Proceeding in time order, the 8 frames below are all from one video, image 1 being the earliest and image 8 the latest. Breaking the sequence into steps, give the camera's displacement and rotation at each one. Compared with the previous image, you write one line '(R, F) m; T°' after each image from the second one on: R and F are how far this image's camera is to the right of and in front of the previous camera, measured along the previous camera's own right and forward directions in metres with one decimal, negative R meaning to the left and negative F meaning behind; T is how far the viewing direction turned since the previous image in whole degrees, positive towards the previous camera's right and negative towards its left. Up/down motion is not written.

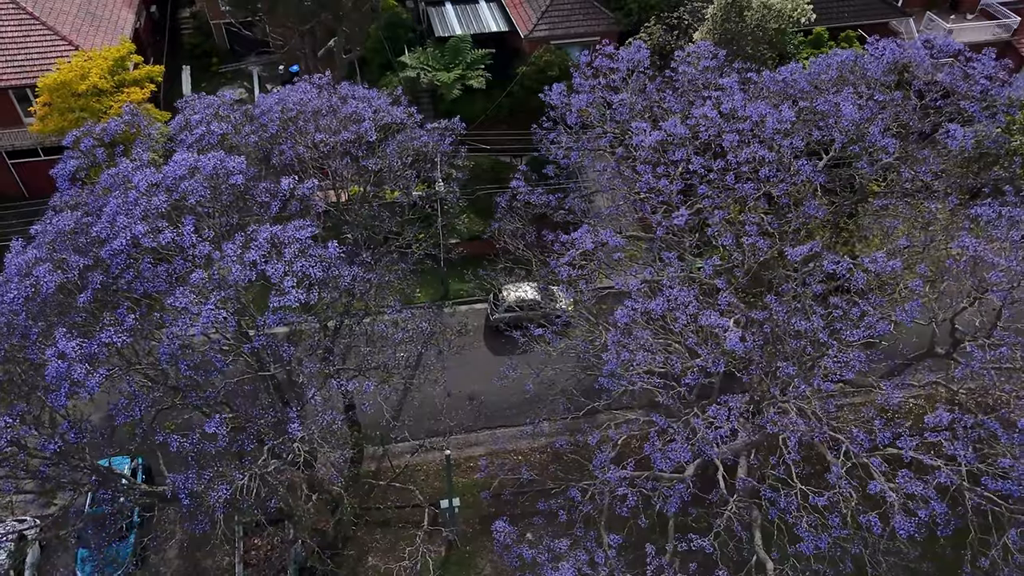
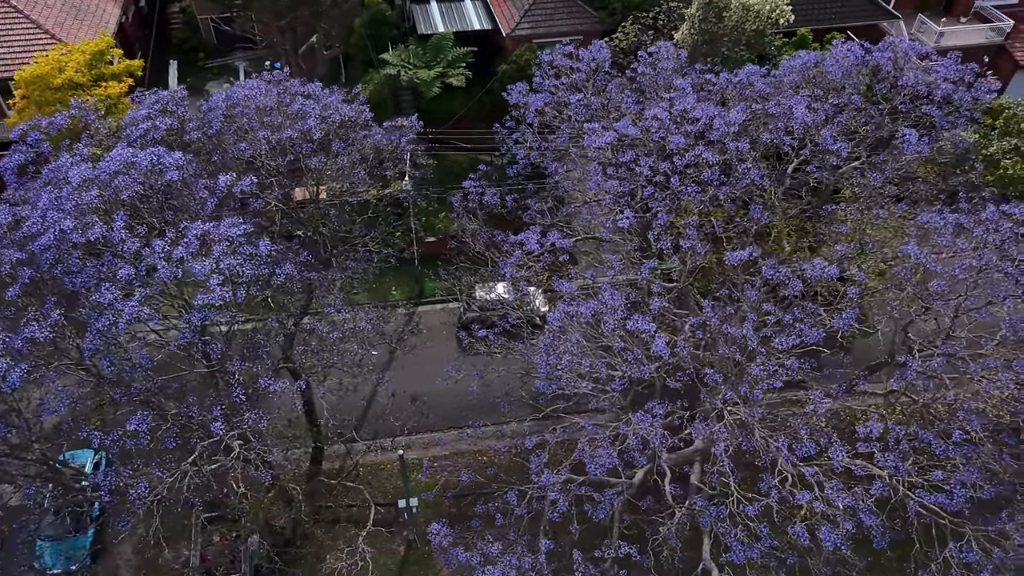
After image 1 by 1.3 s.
(+1.1, +0.1) m; -1°
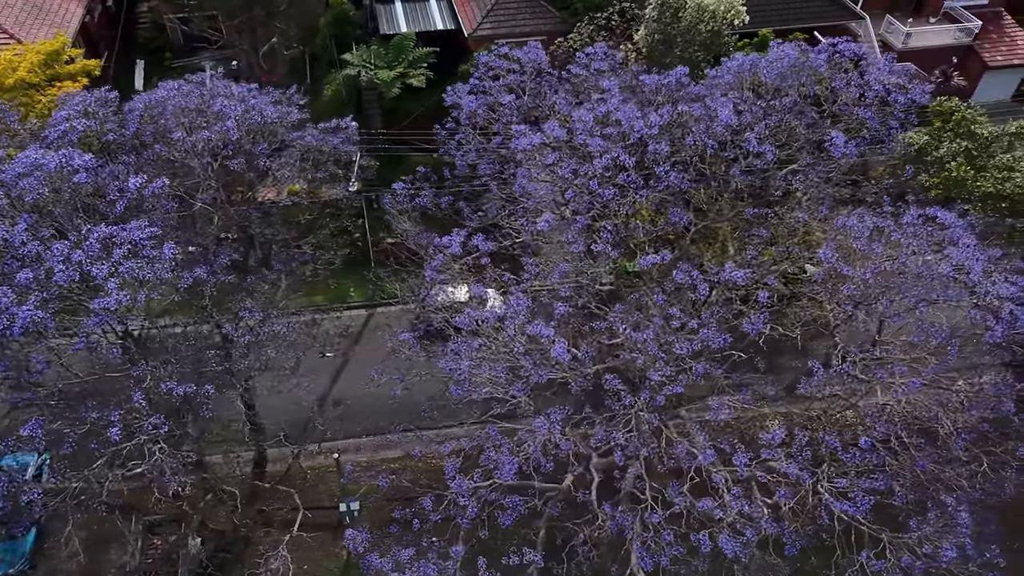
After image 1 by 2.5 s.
(+1.4, +0.1) m; 0°
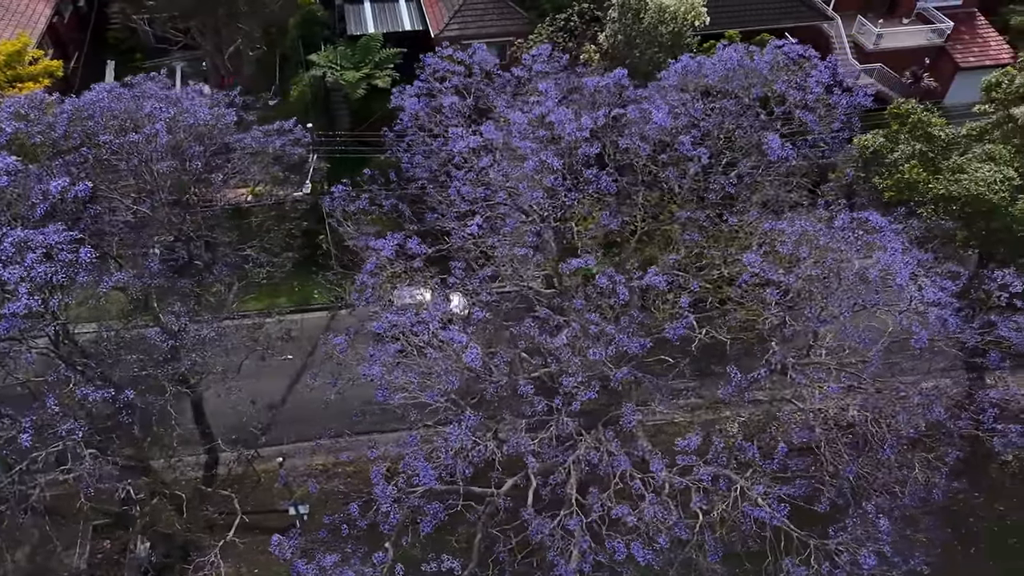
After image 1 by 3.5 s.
(+1.1, +0.1) m; 0°
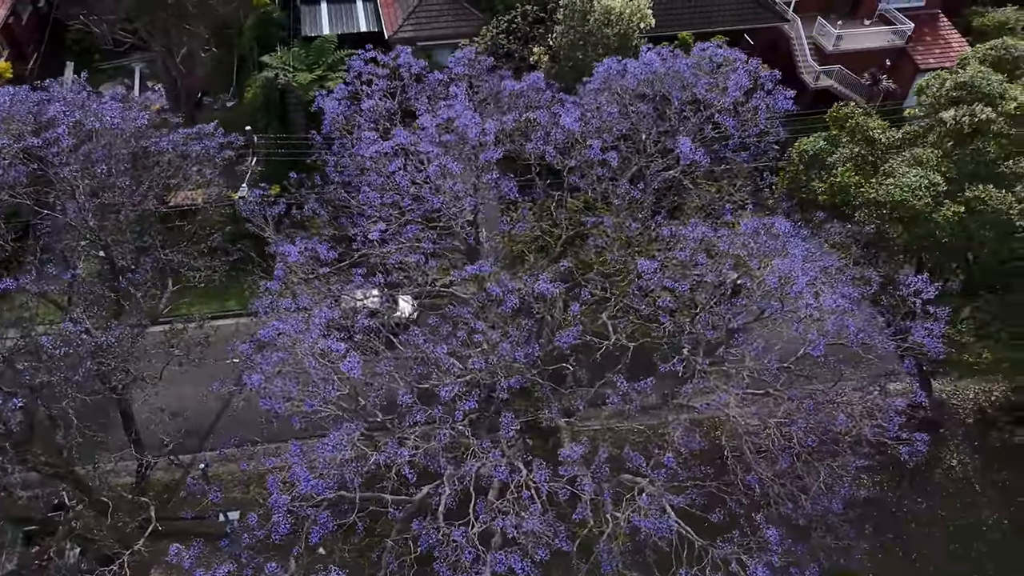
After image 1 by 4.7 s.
(+1.6, +0.1) m; 0°
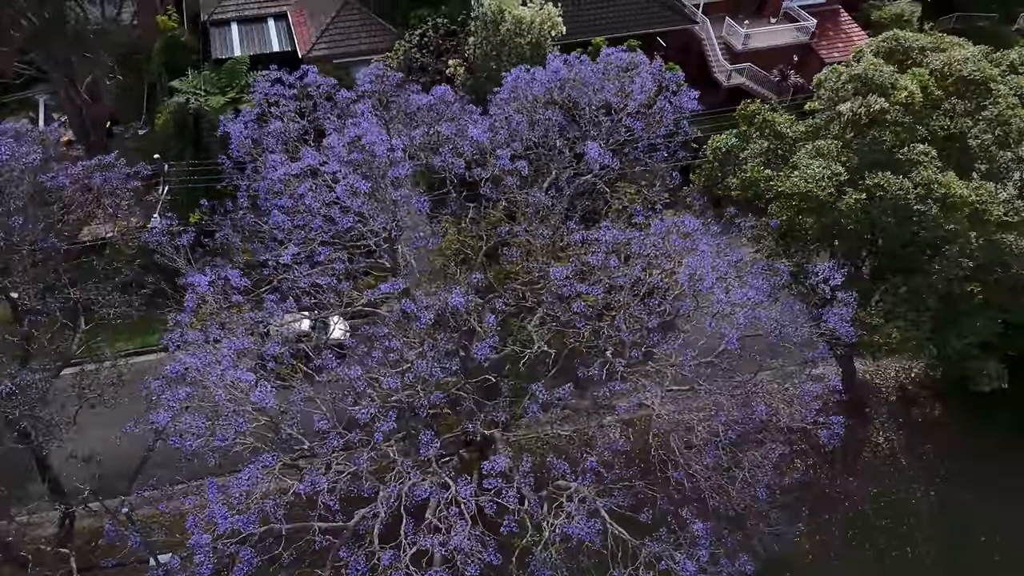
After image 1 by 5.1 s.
(+0.5, 0.0) m; +4°
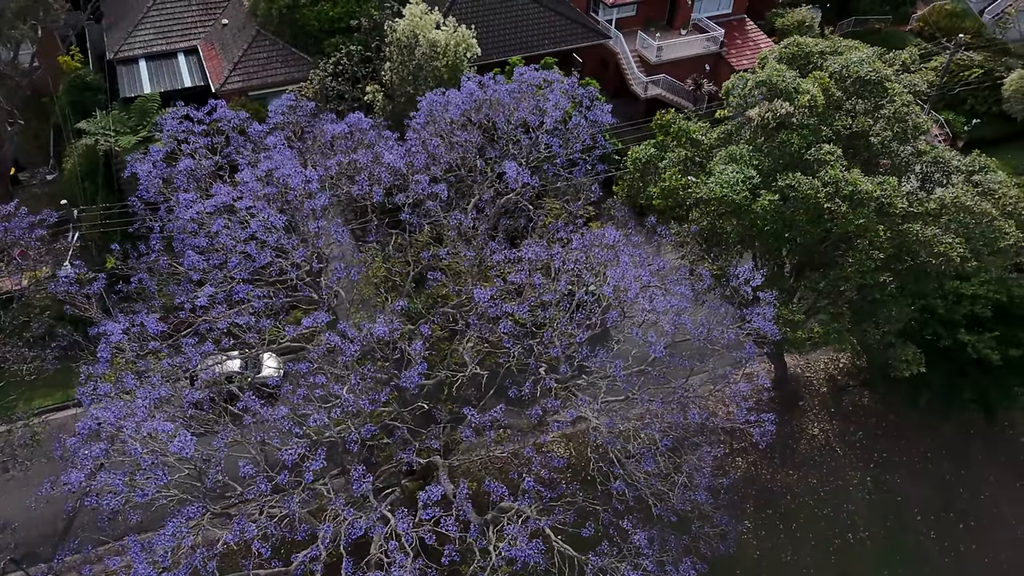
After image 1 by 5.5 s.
(+0.3, 0.0) m; +5°
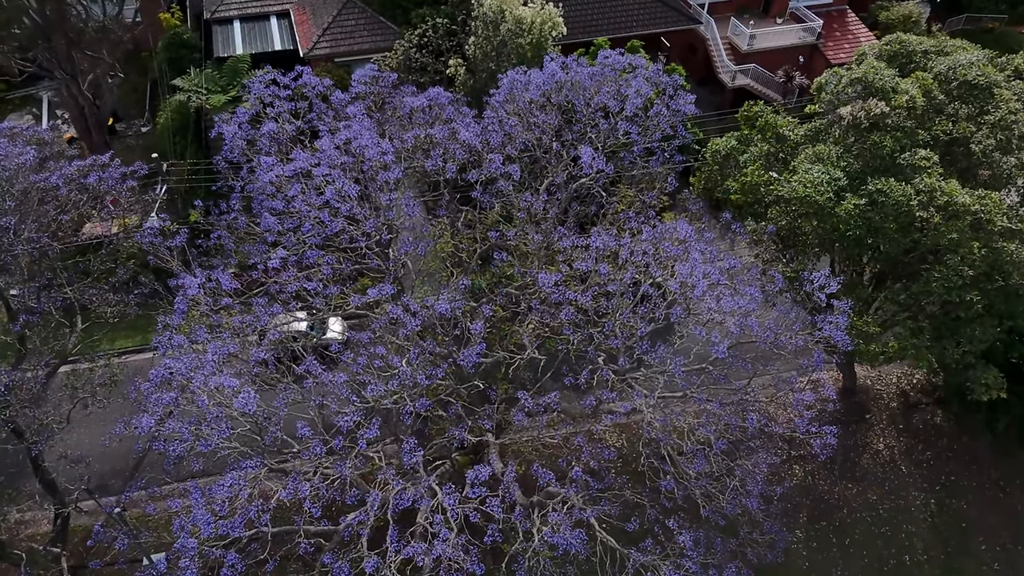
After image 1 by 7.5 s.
(0.0, +0.1) m; -5°
